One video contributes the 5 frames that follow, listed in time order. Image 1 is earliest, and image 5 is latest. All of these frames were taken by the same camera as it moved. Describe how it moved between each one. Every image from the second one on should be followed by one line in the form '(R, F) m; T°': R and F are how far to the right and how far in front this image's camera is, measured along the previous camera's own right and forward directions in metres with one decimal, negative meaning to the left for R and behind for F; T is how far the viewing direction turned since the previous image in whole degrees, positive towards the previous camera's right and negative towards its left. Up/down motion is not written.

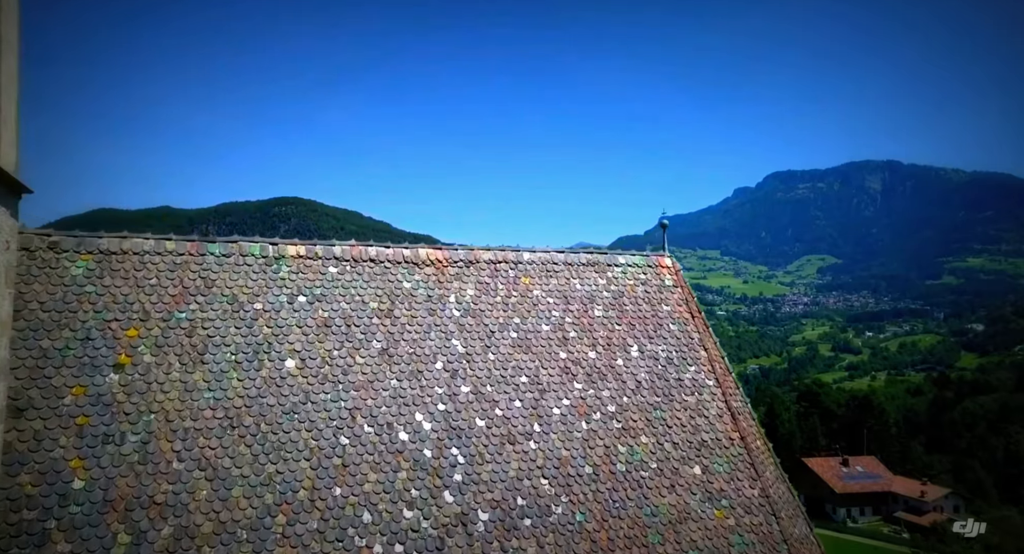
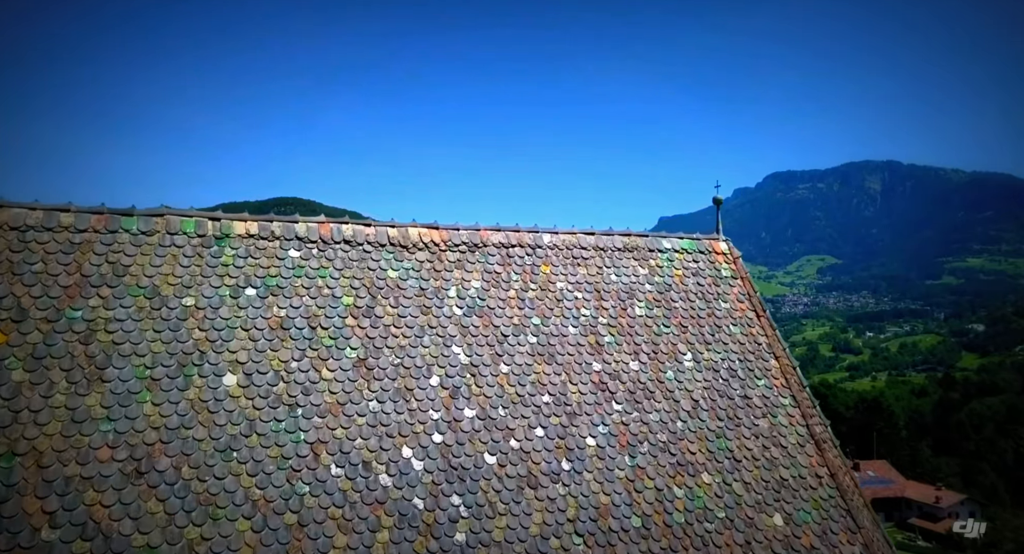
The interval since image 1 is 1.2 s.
(-0.3, +4.6) m; 0°
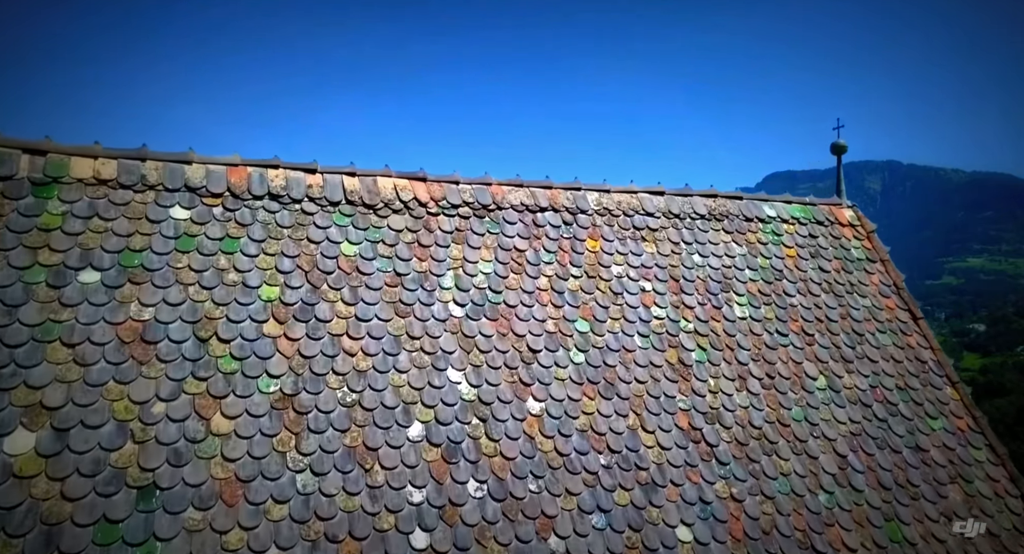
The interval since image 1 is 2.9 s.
(-0.3, +5.9) m; 0°
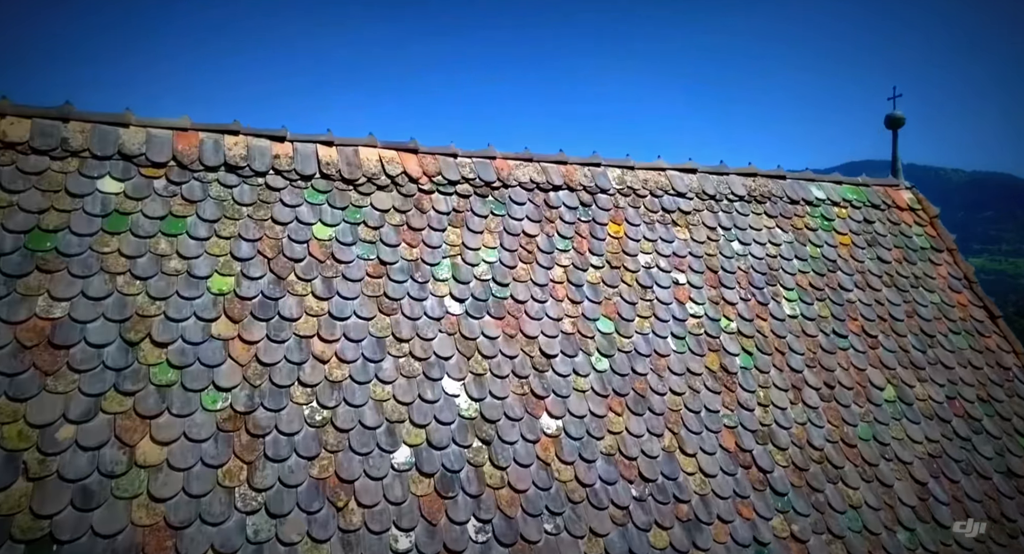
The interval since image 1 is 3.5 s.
(-0.1, +1.6) m; 0°
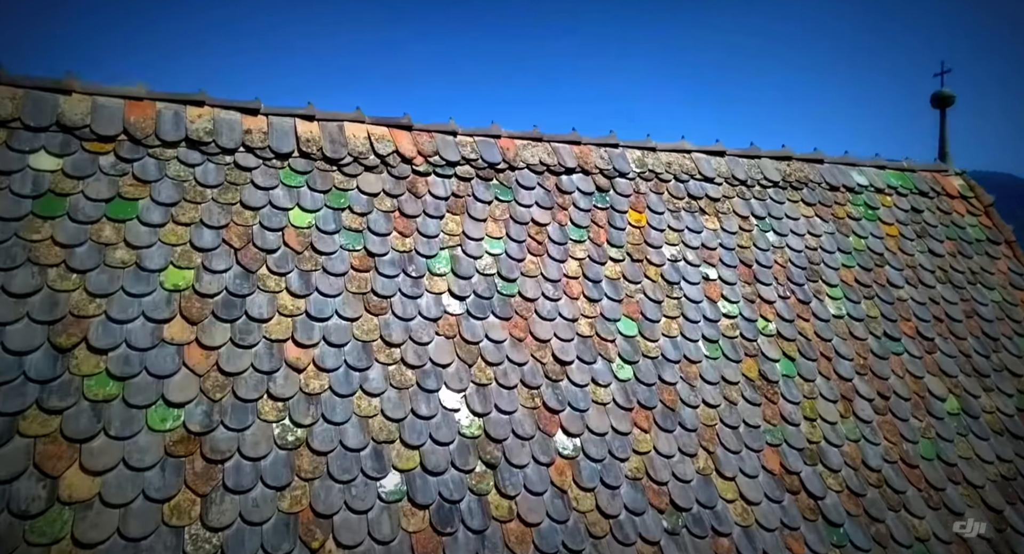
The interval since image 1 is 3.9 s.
(-0.1, +1.1) m; 0°
